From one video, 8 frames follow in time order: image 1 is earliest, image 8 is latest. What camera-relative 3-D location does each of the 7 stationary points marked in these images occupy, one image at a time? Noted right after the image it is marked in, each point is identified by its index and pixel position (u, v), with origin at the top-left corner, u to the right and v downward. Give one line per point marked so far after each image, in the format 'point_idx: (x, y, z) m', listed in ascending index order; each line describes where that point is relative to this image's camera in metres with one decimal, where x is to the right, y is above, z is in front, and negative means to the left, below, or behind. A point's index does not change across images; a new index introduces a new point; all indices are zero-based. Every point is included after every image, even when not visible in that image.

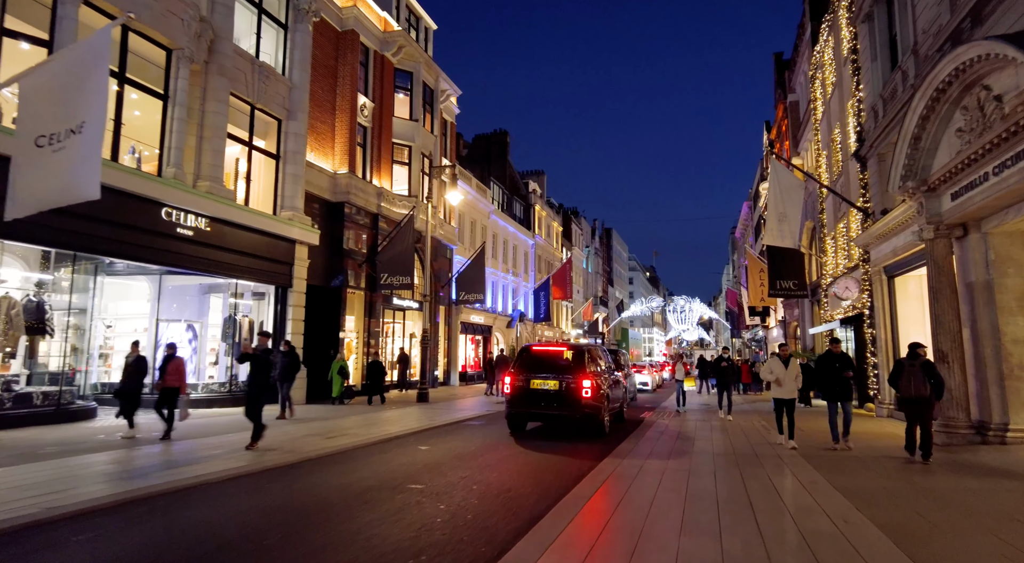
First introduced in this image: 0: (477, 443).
0: (-0.7, -3.1, +11.9) m
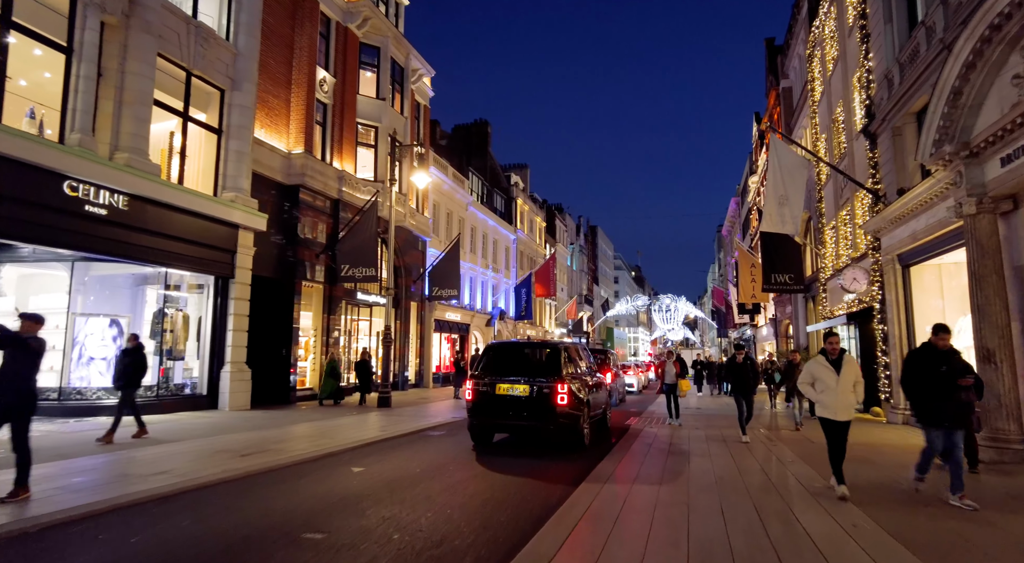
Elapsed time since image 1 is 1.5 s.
0: (-1.4, -2.9, +9.9) m
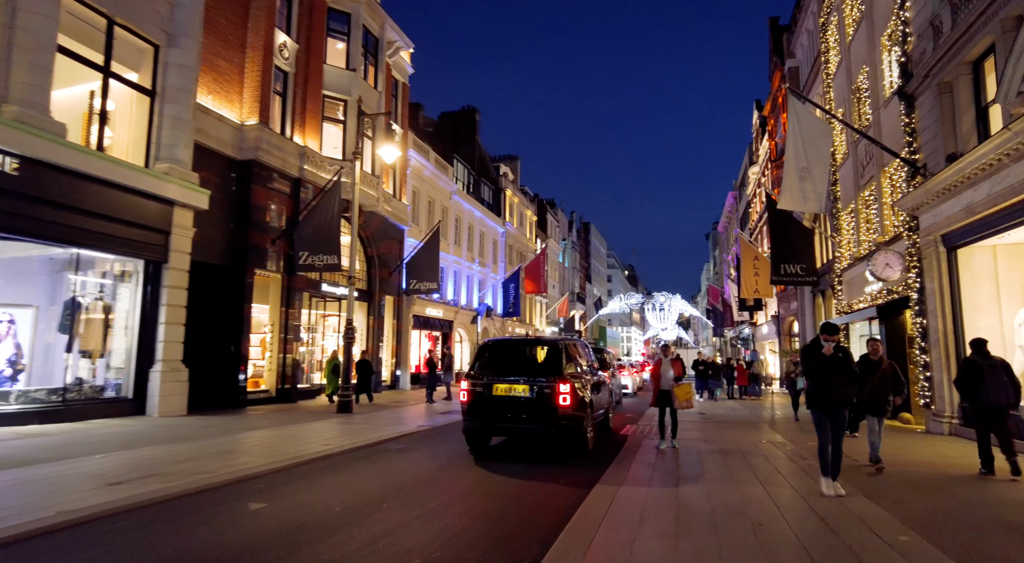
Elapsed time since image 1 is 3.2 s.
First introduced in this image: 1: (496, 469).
0: (-1.8, -2.6, +7.7) m
1: (-0.2, -2.9, +9.4) m
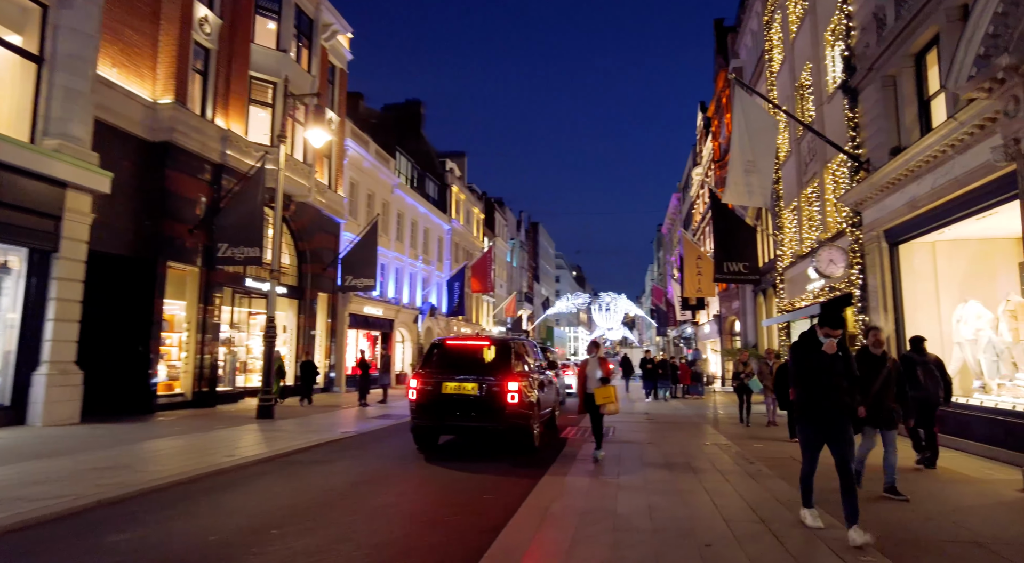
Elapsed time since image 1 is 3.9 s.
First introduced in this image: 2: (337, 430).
0: (-2.6, -2.4, +6.7) m
1: (-1.2, -2.8, +8.5) m
2: (-4.3, -3.6, +15.1) m
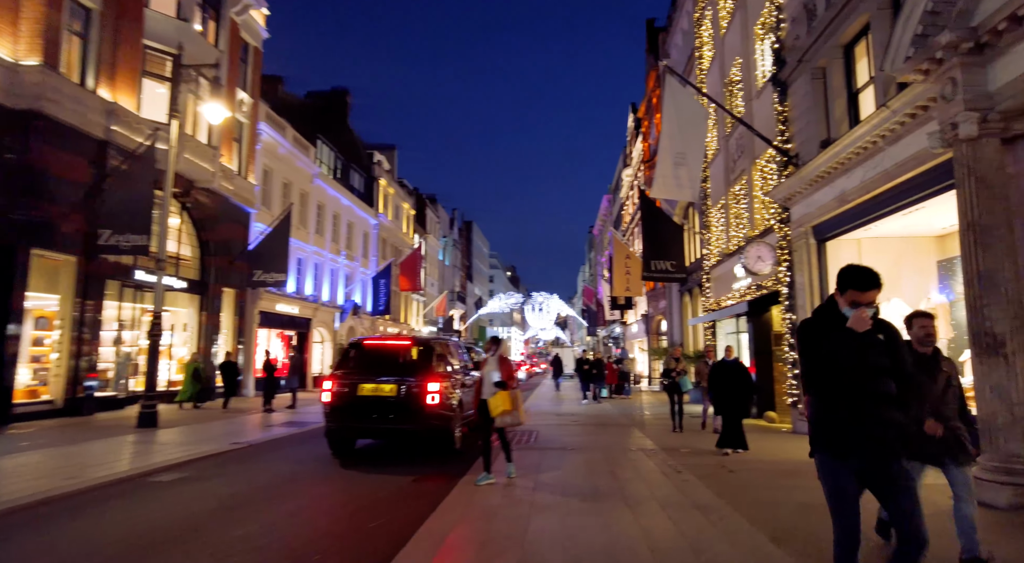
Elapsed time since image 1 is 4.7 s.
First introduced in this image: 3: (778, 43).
0: (-3.6, -2.3, +5.4) m
1: (-2.4, -2.6, +7.3) m
2: (-6.2, -3.4, +13.6) m
3: (+5.6, +5.0, +12.9) m
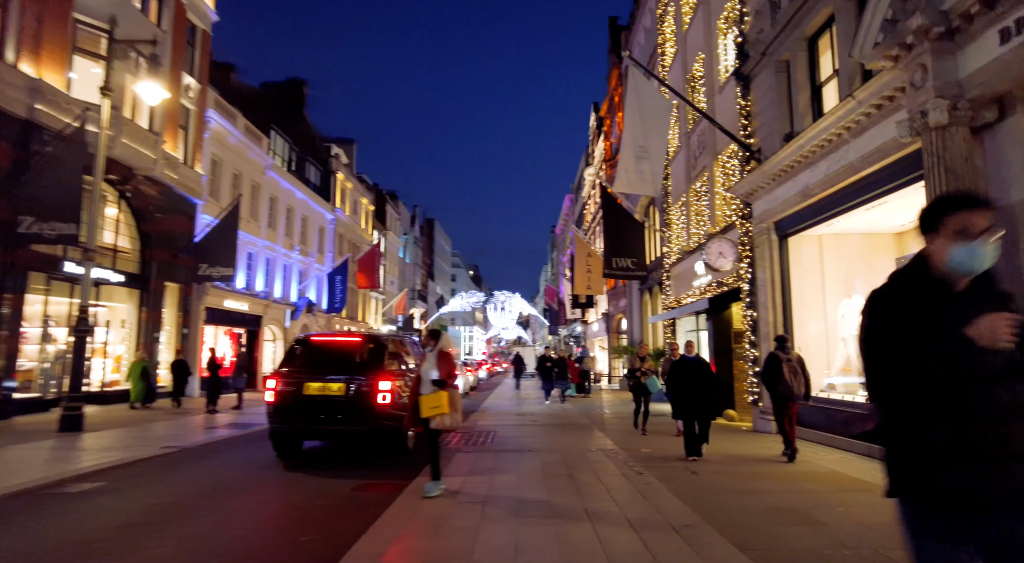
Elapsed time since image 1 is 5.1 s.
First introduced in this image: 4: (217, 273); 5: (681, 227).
0: (-4.0, -2.1, +4.7) m
1: (-2.9, -2.5, +6.7) m
2: (-7.1, -3.3, +12.7) m
3: (+4.7, +5.1, +12.7) m
4: (-9.3, +0.3, +19.3) m
5: (+5.0, +1.6, +18.2) m
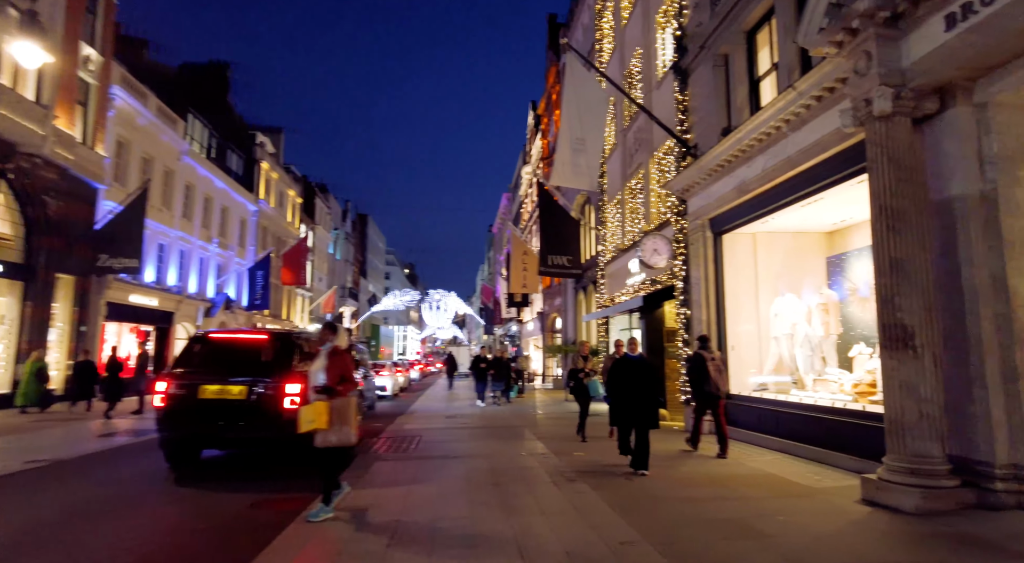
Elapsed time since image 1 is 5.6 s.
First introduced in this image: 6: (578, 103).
0: (-4.6, -2.0, +3.6) m
1: (-3.7, -2.4, +5.7) m
2: (-8.5, -3.1, +11.3) m
3: (+3.4, +5.1, +12.5) m
4: (-11.3, +0.5, +17.6) m
5: (+3.1, +1.7, +18.0) m
6: (+1.4, +3.7, +12.6) m
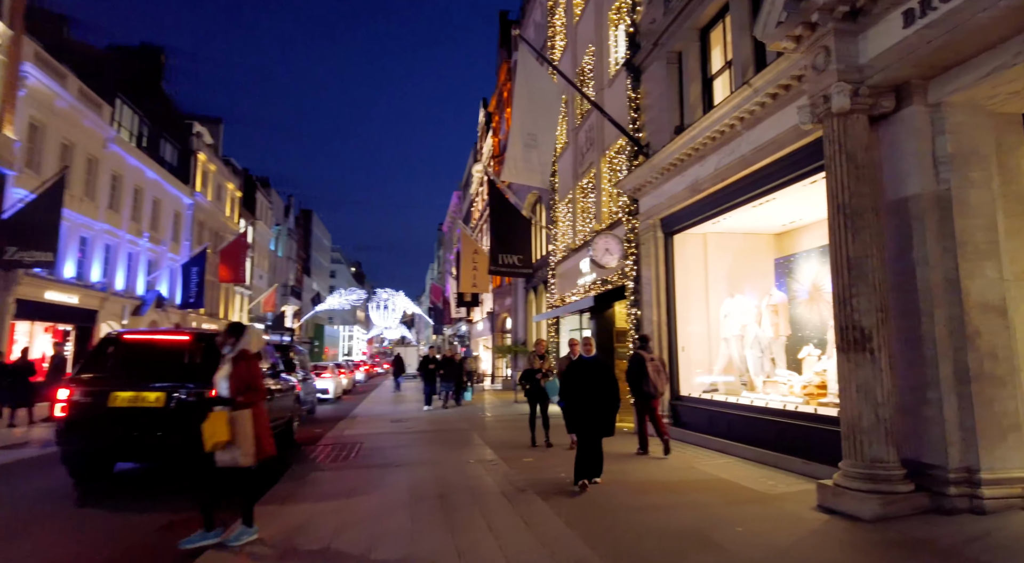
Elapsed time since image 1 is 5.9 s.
0: (-4.9, -1.9, +2.8) m
1: (-4.2, -2.3, +5.0) m
2: (-9.4, -3.0, +10.1) m
3: (+2.4, +5.1, +12.3) m
4: (-12.7, +0.6, +16.2) m
5: (+1.6, +1.7, +17.8) m
6: (+0.4, +3.7, +12.3) m
